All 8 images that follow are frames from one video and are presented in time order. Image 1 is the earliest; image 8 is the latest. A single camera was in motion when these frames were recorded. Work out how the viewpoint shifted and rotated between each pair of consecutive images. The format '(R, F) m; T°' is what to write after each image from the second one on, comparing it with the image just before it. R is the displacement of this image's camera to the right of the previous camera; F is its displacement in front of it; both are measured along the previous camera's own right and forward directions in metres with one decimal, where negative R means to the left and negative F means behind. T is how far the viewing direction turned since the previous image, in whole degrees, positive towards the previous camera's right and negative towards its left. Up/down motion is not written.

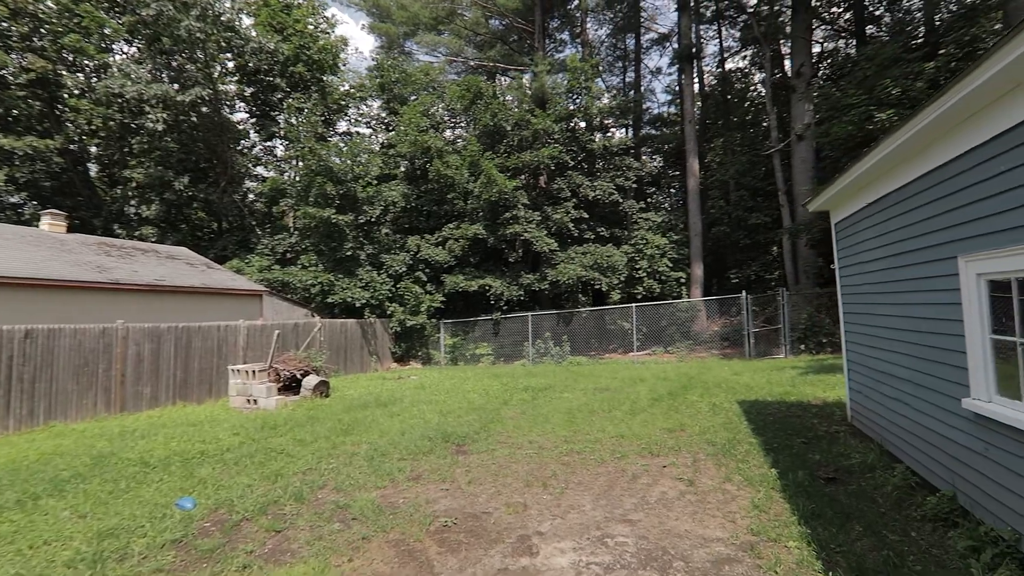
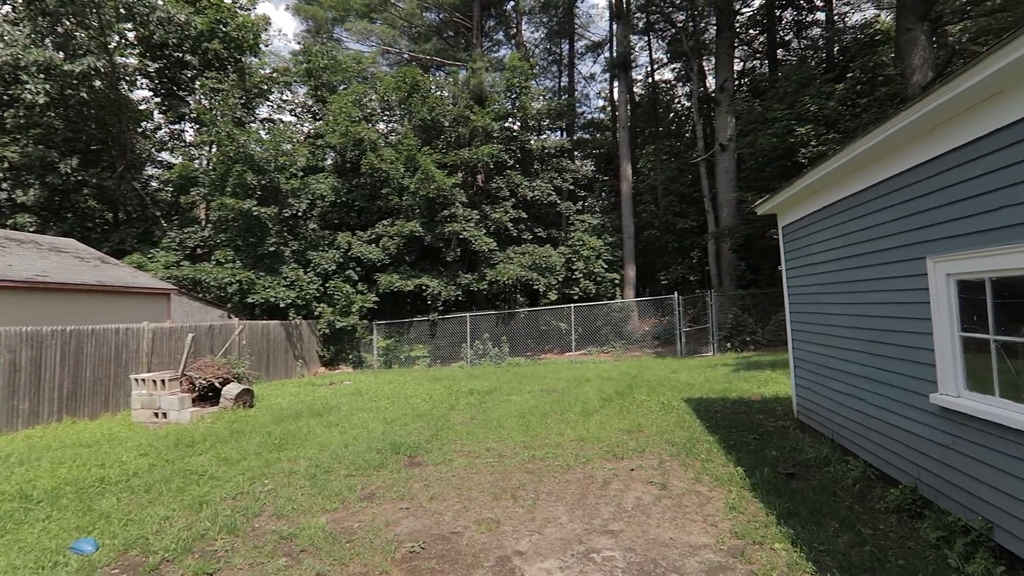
(-0.3, +0.3) m; +9°
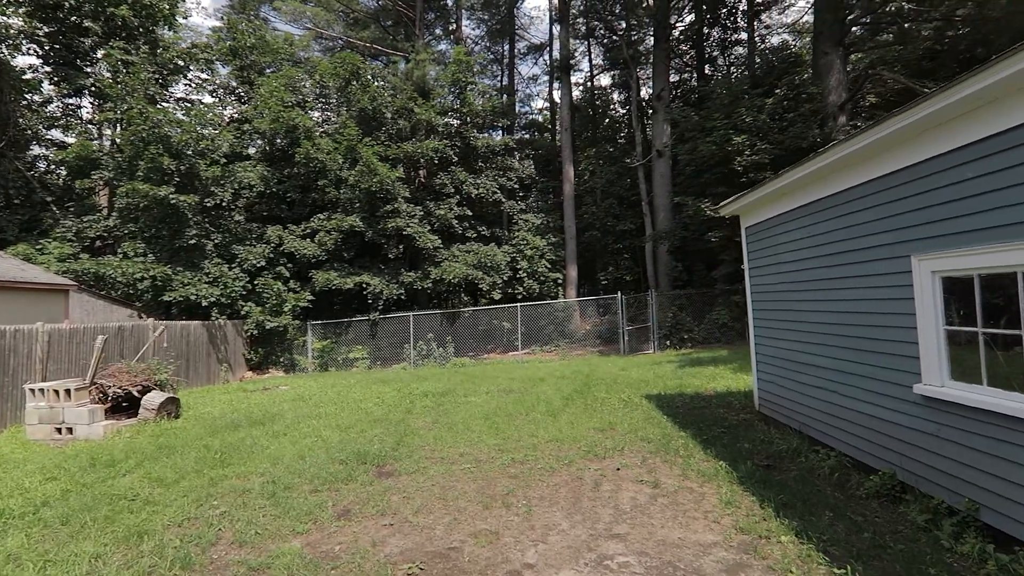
(-0.5, +0.3) m; +8°
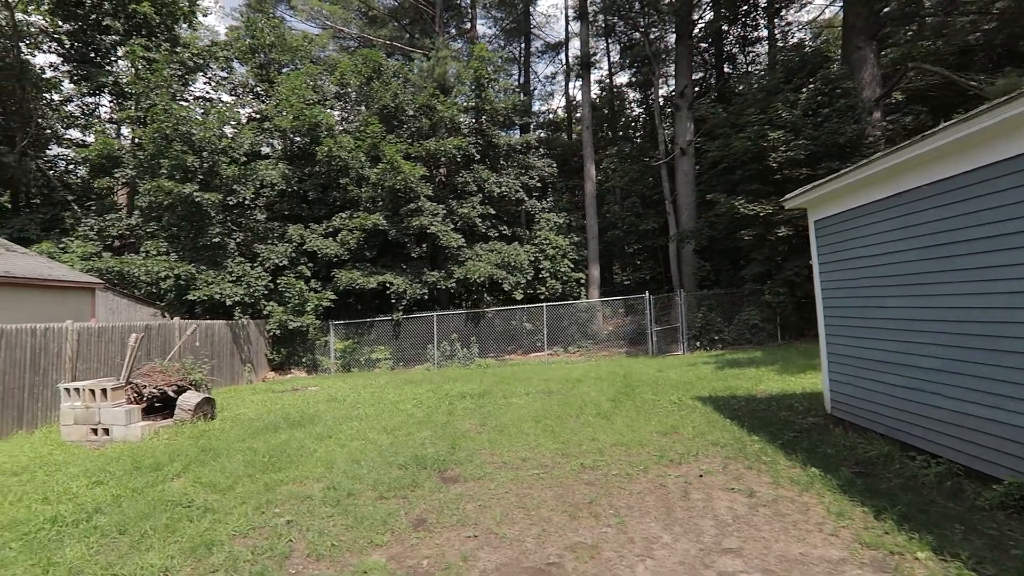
(-0.6, +0.3) m; -1°
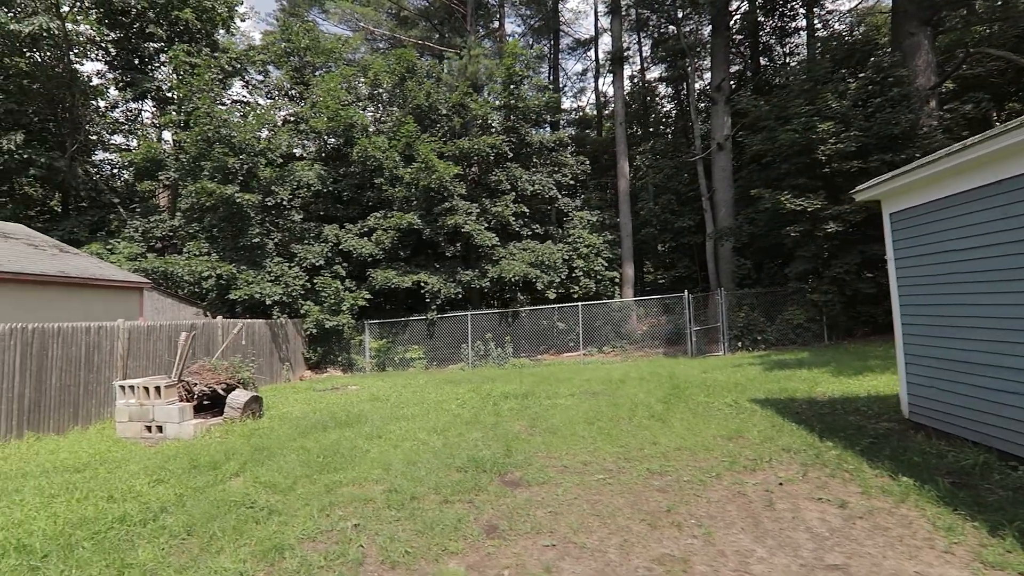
(-0.3, +0.2) m; -3°
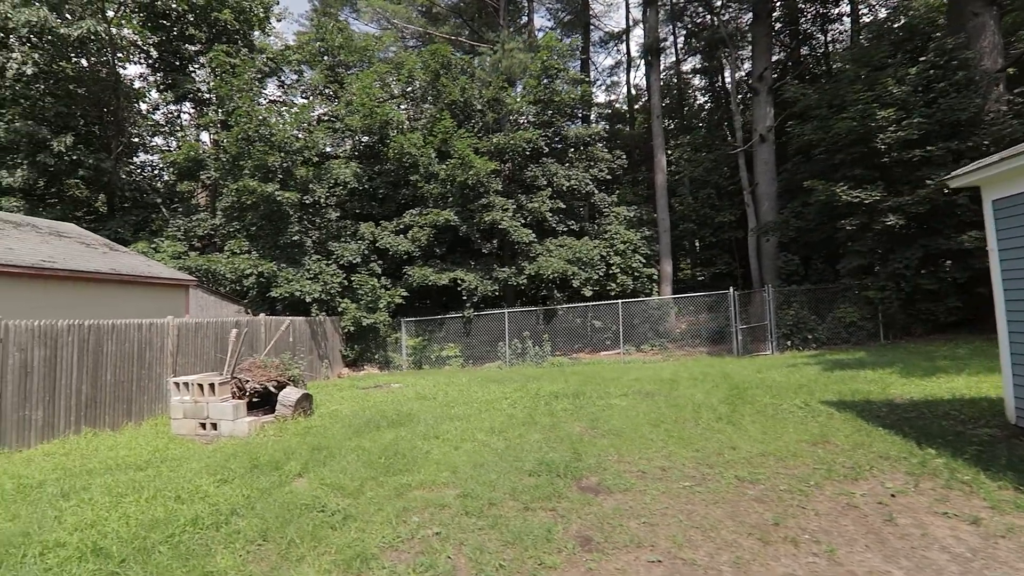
(-0.4, +0.2) m; -3°
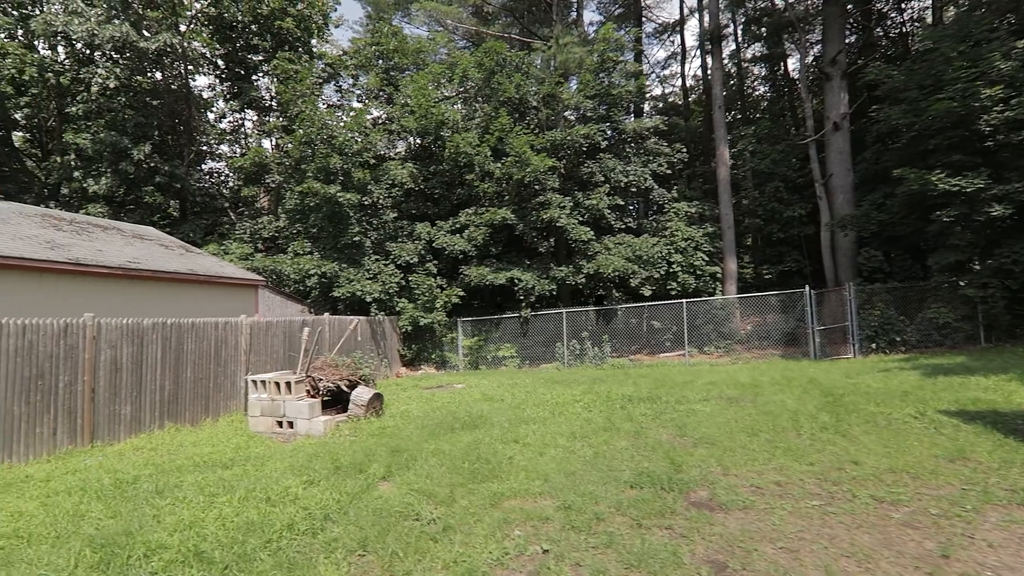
(-0.4, +0.3) m; -5°
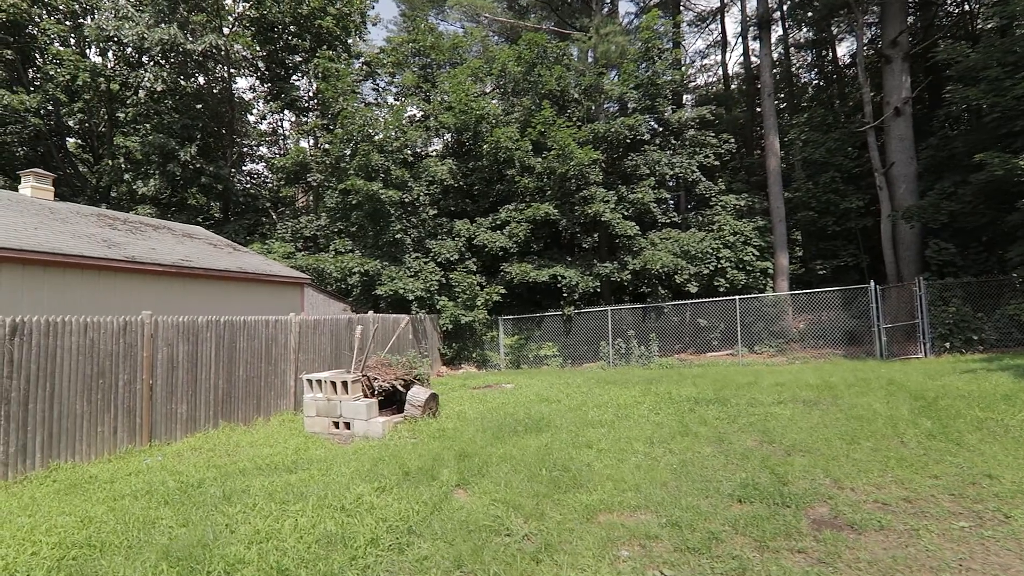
(-0.4, +0.3) m; -3°
